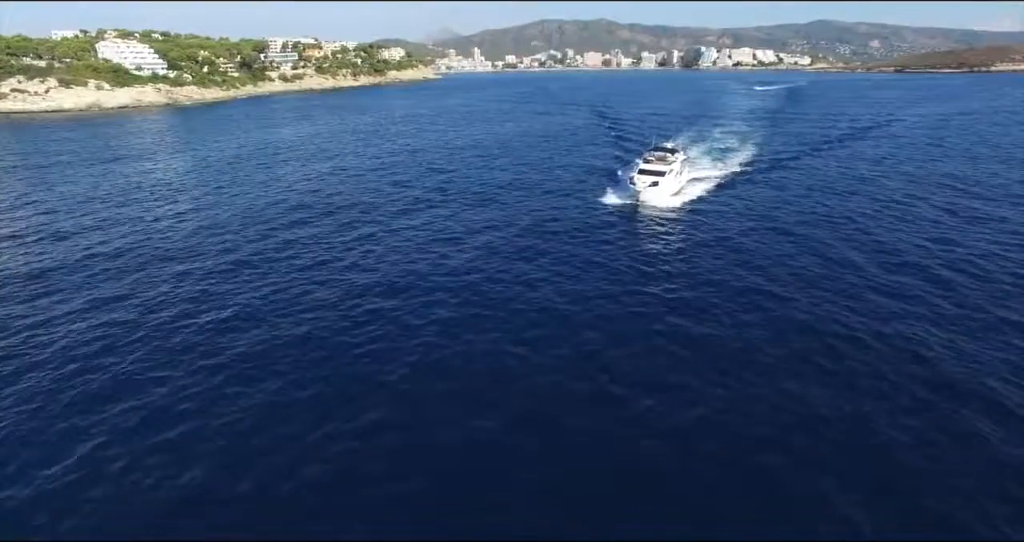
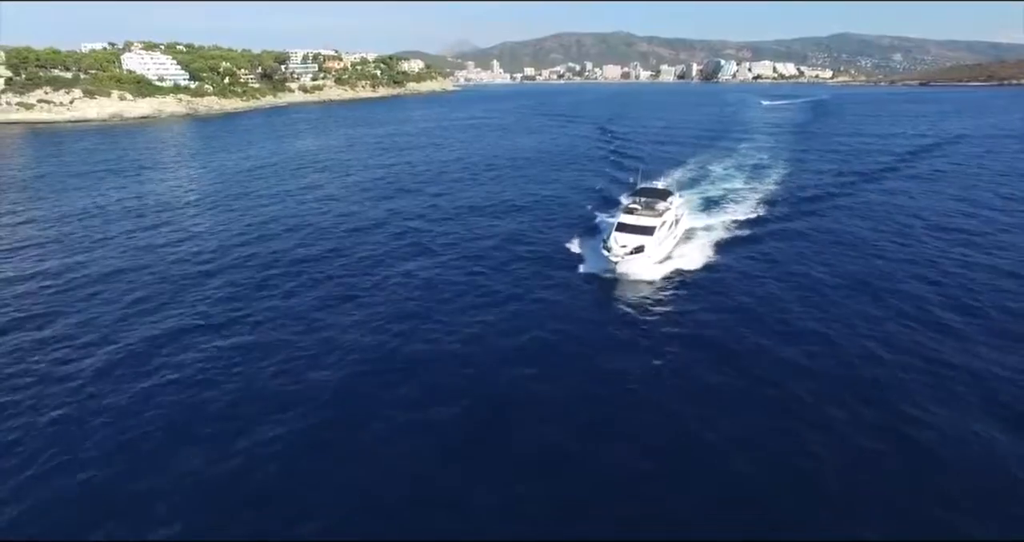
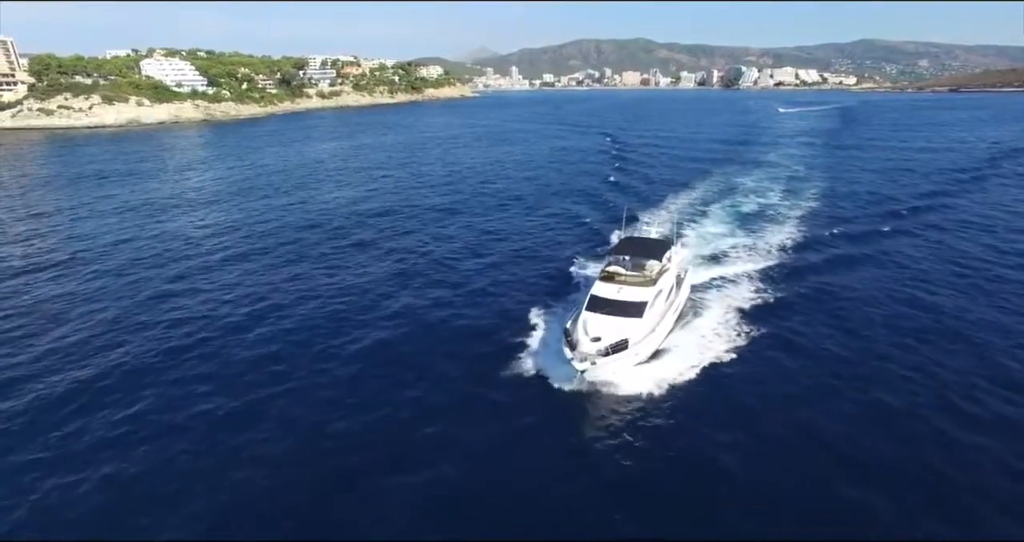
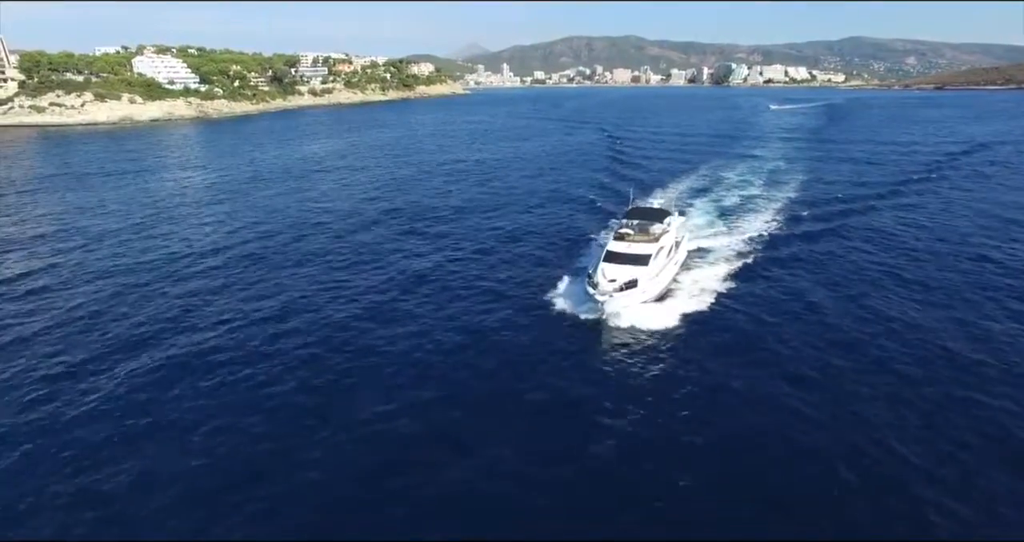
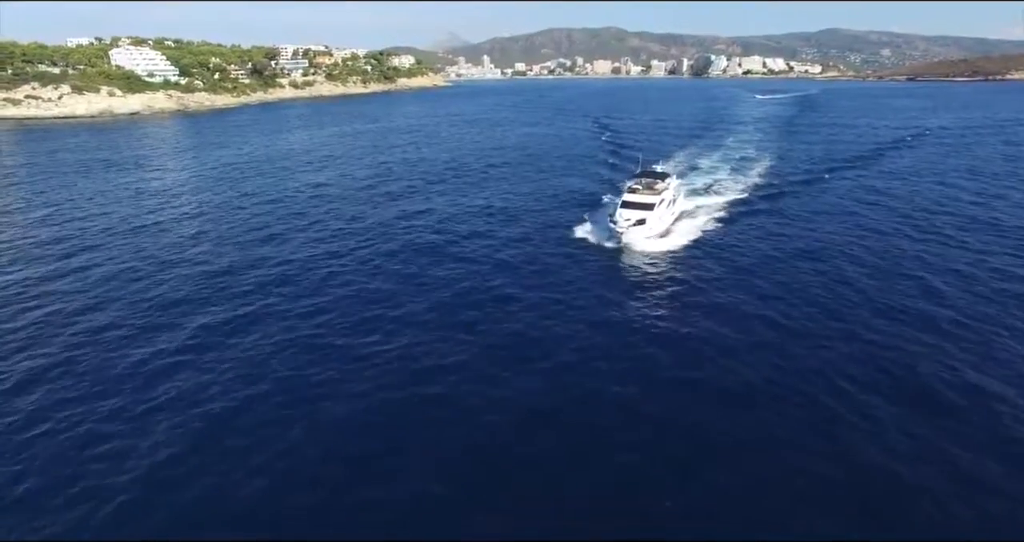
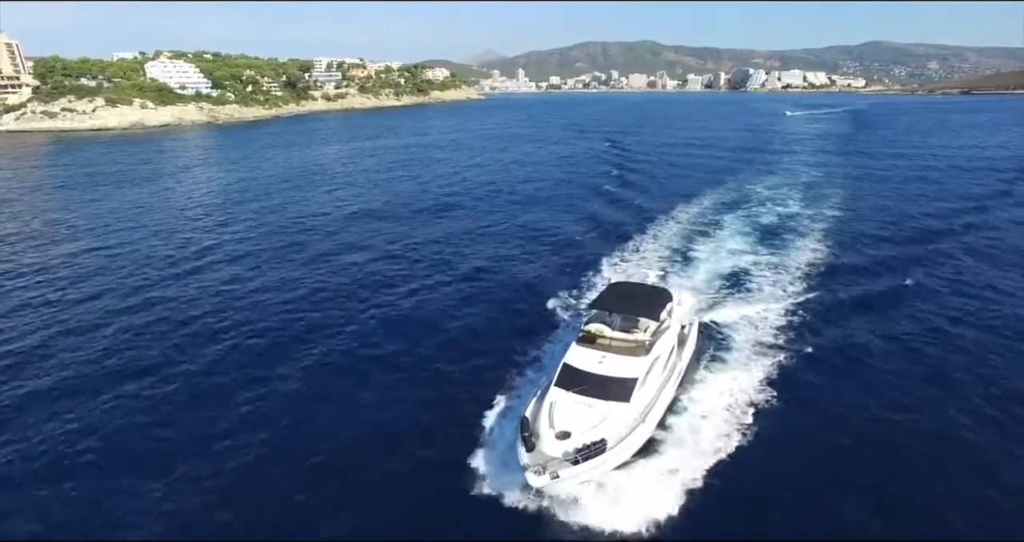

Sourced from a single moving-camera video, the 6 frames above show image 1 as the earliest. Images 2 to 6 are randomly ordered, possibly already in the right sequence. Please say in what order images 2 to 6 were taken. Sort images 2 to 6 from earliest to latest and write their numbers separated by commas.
5, 2, 4, 3, 6
